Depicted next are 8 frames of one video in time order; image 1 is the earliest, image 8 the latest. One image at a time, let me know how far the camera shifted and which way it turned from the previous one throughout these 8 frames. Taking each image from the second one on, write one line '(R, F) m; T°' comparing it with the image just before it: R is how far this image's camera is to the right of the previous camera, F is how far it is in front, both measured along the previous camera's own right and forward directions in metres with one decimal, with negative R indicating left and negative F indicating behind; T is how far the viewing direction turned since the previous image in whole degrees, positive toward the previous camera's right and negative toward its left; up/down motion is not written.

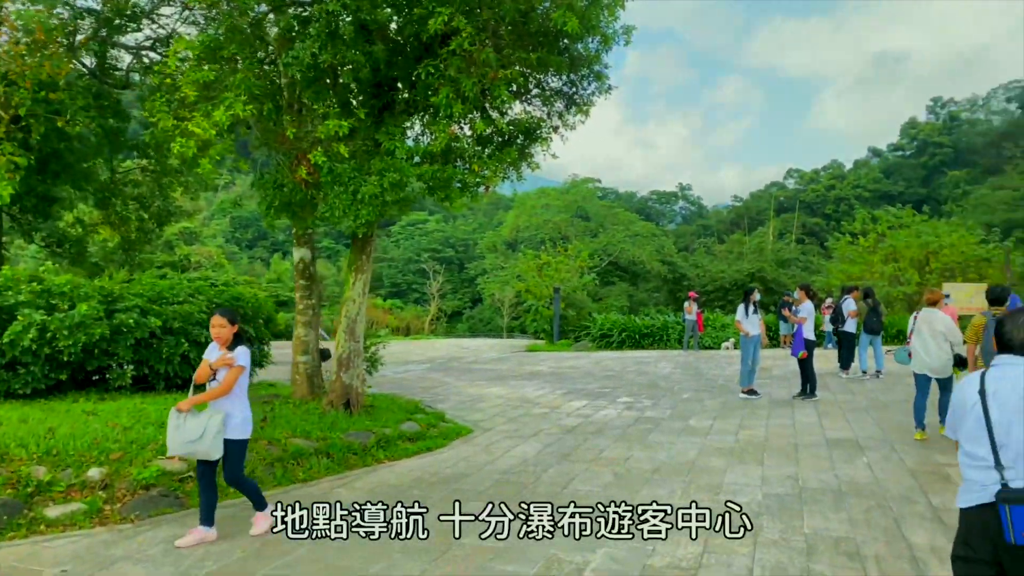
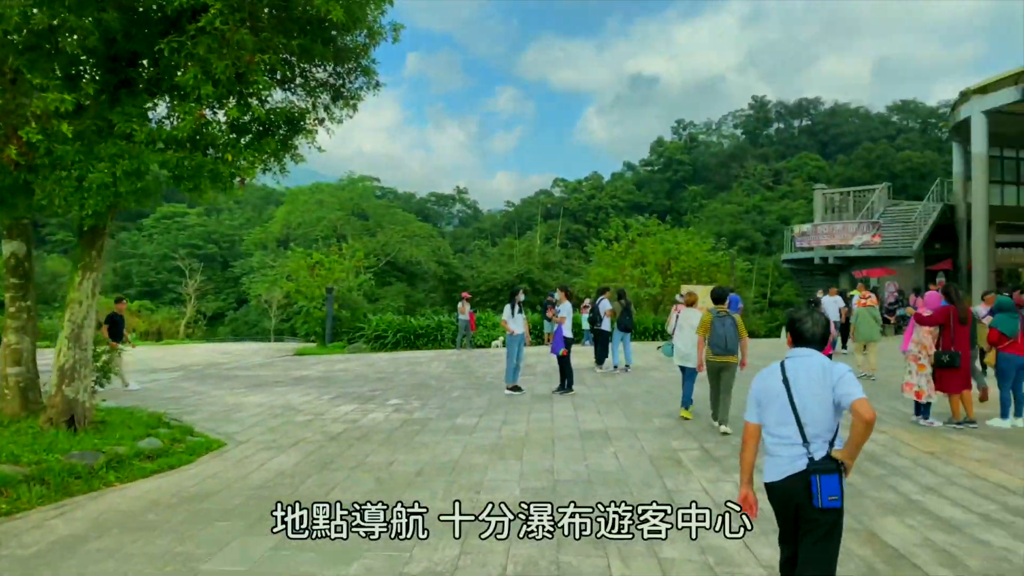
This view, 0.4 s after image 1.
(+0.2, +0.1) m; +17°
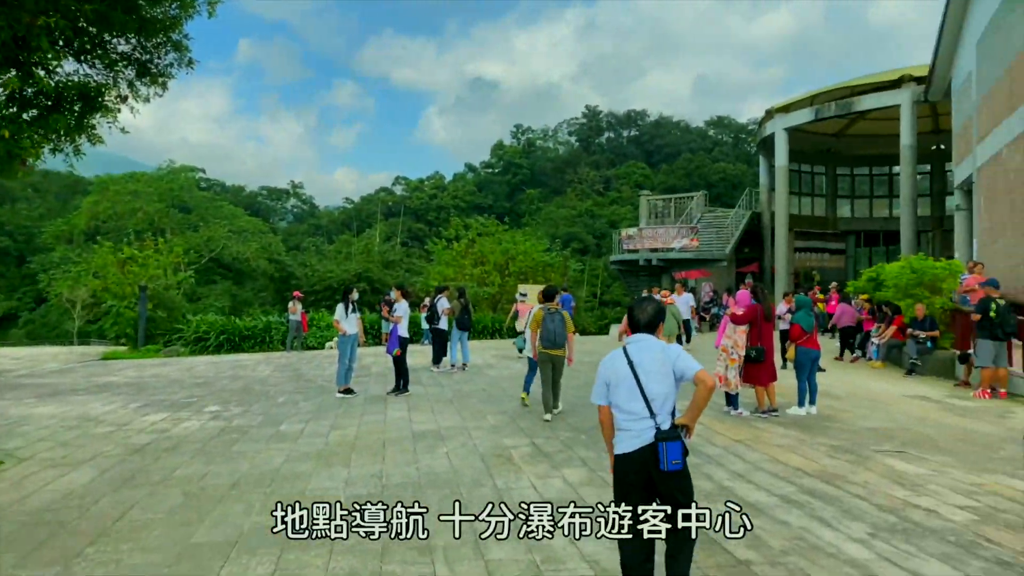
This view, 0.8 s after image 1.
(+0.1, +0.2) m; +12°
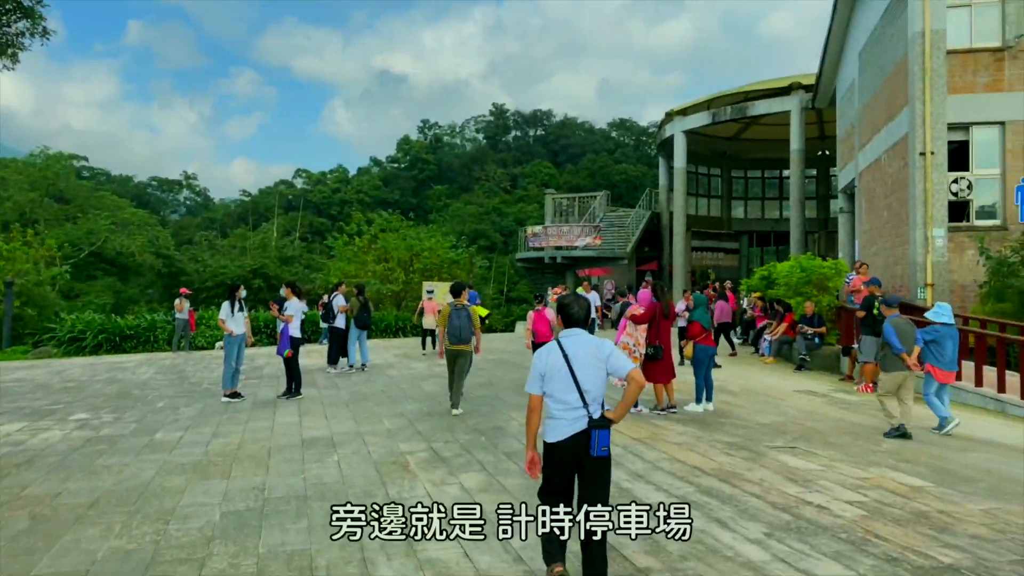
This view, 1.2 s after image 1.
(+0.1, +0.3) m; +7°
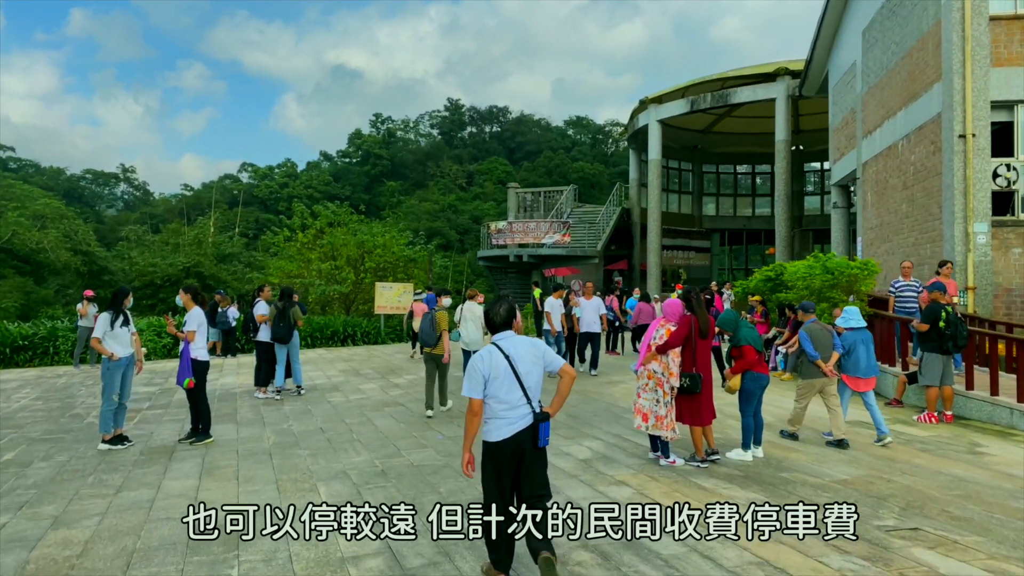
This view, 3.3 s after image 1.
(-0.3, +2.4) m; +4°
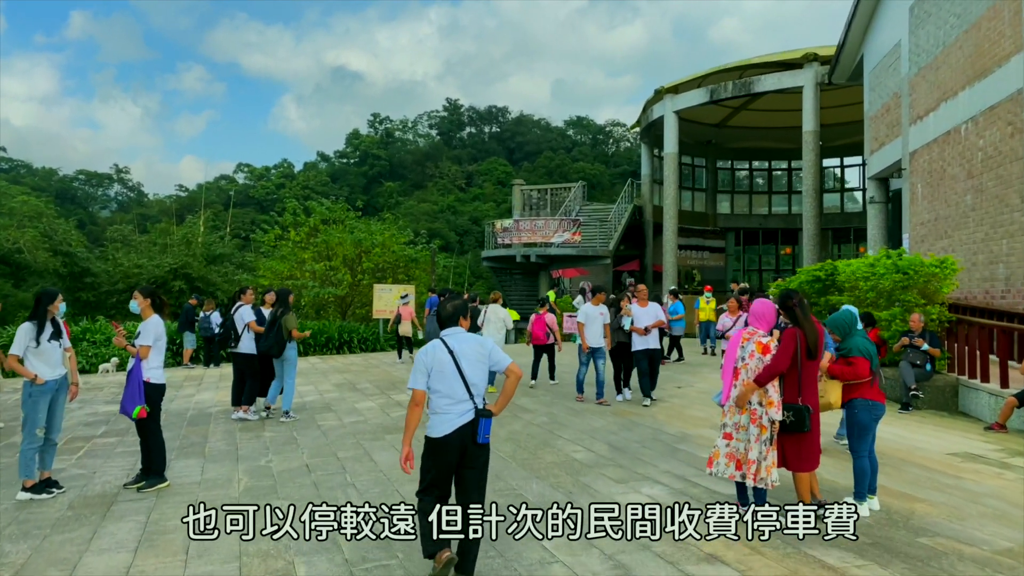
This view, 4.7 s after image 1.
(-0.3, +1.6) m; 0°
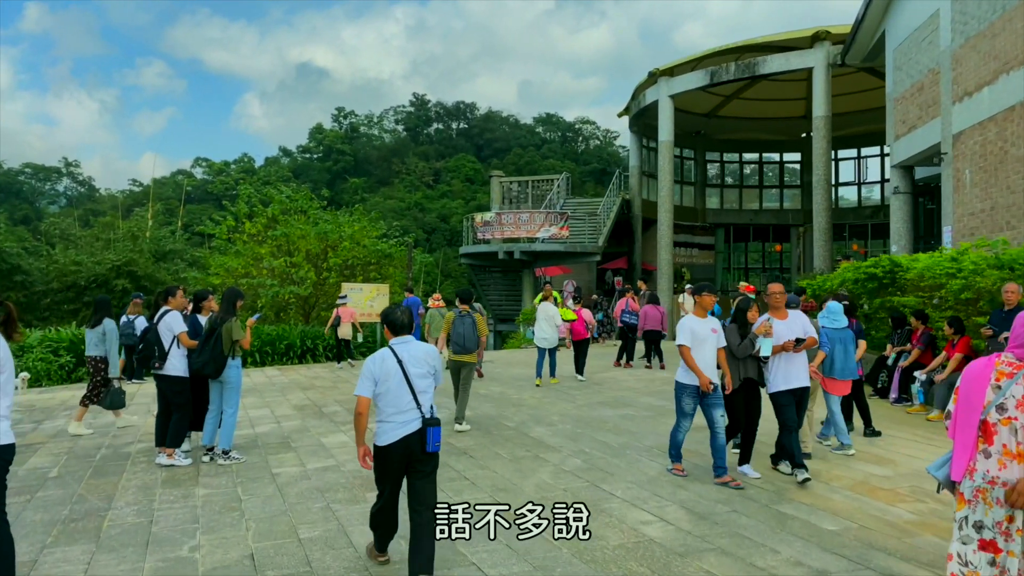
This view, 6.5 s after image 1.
(-0.5, +2.2) m; +3°
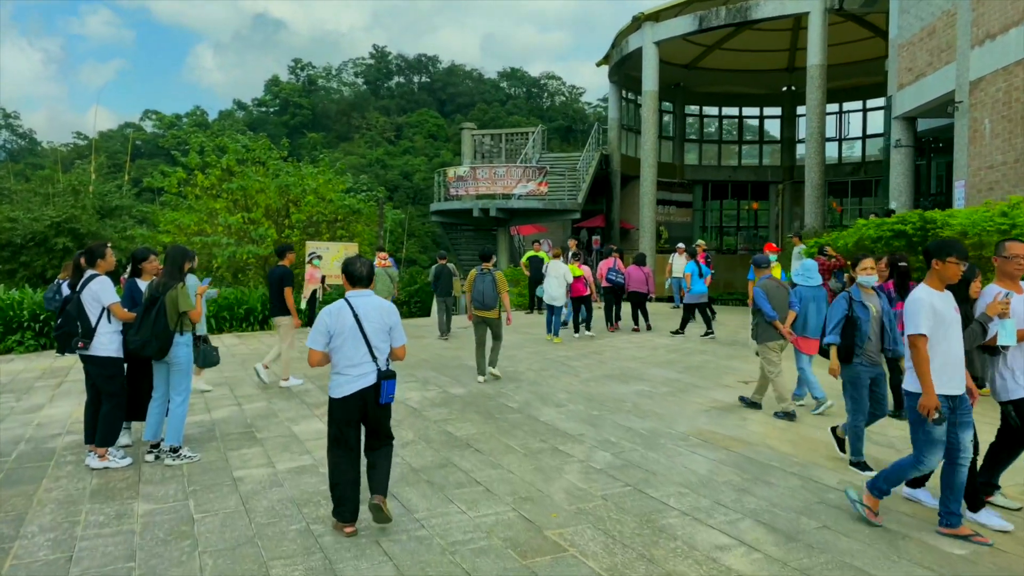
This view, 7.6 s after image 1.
(-0.4, +1.2) m; +3°
